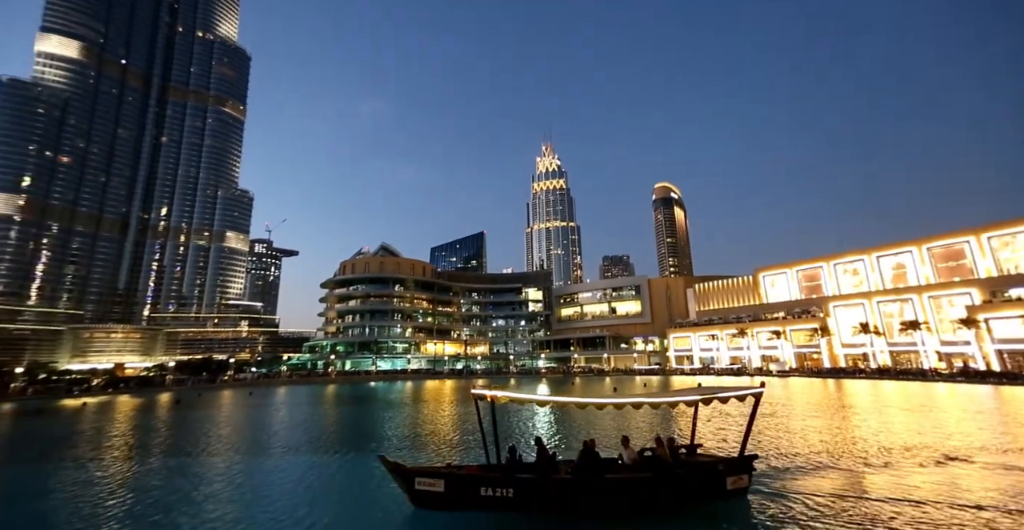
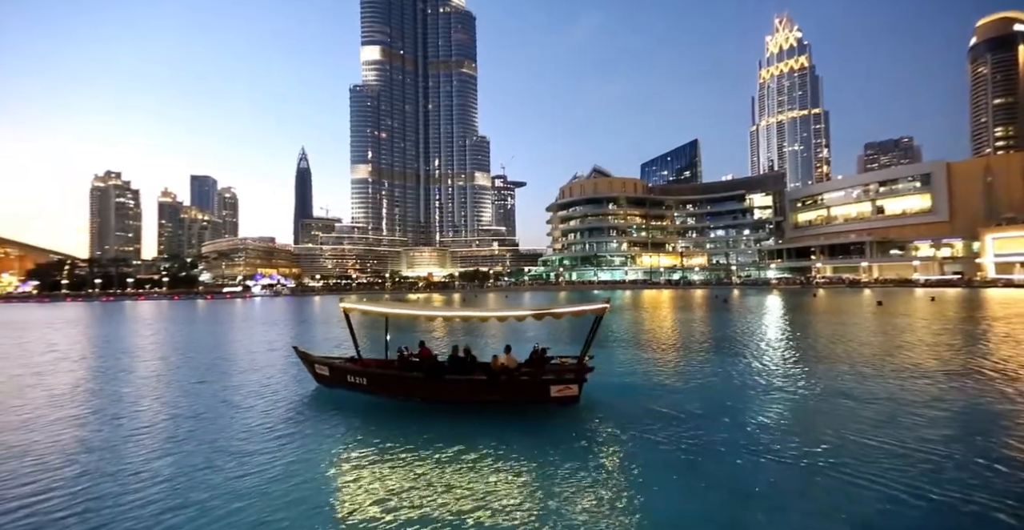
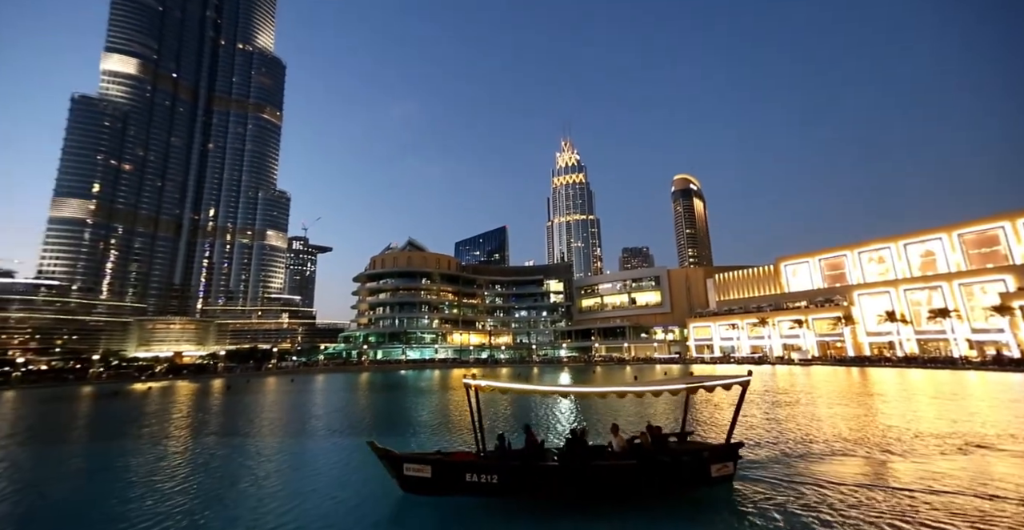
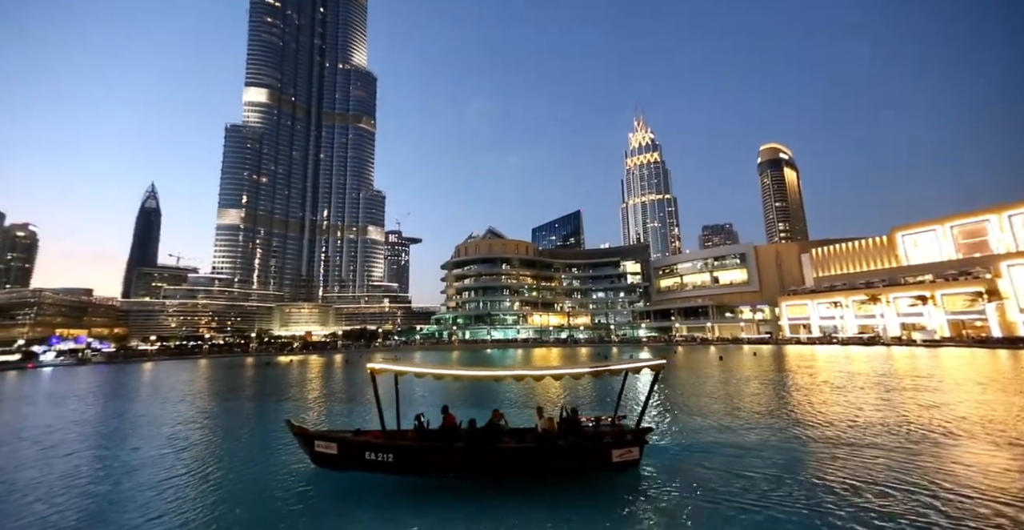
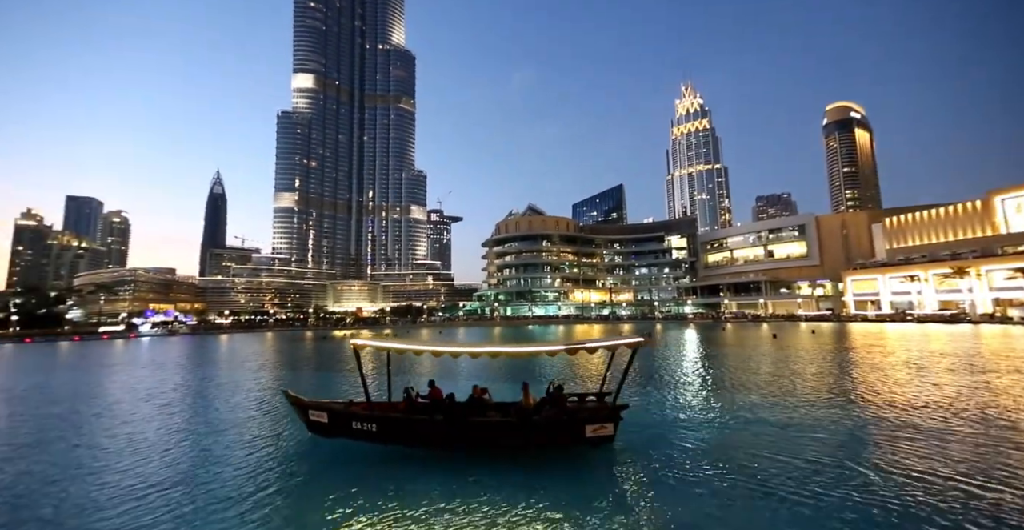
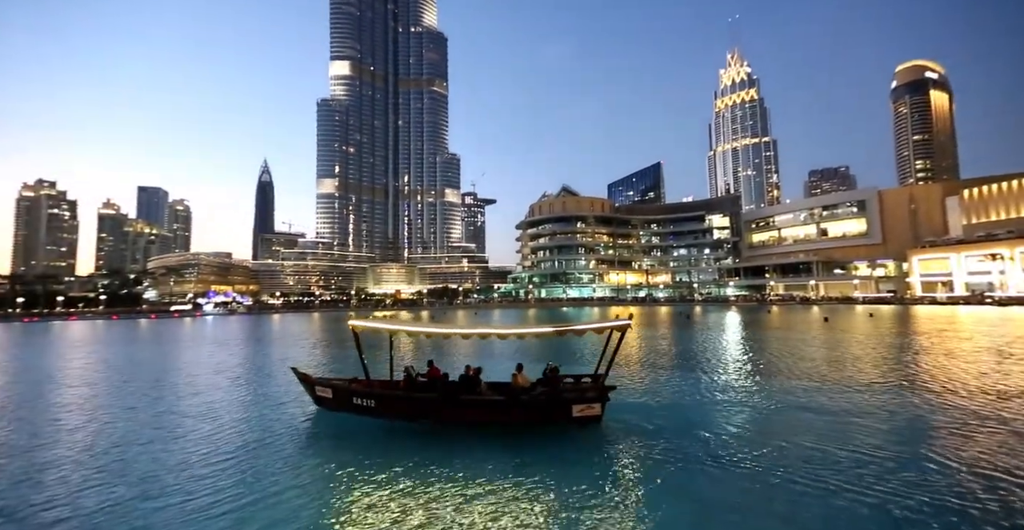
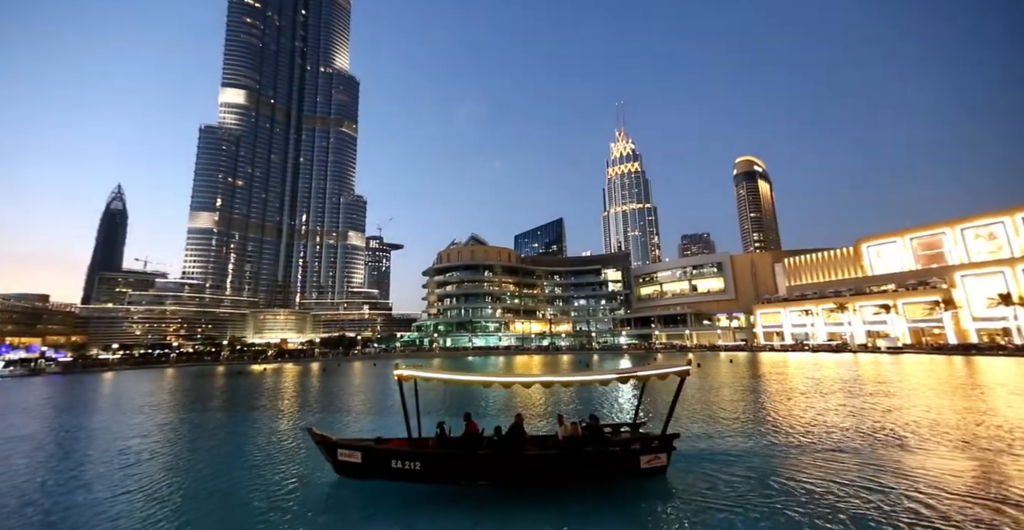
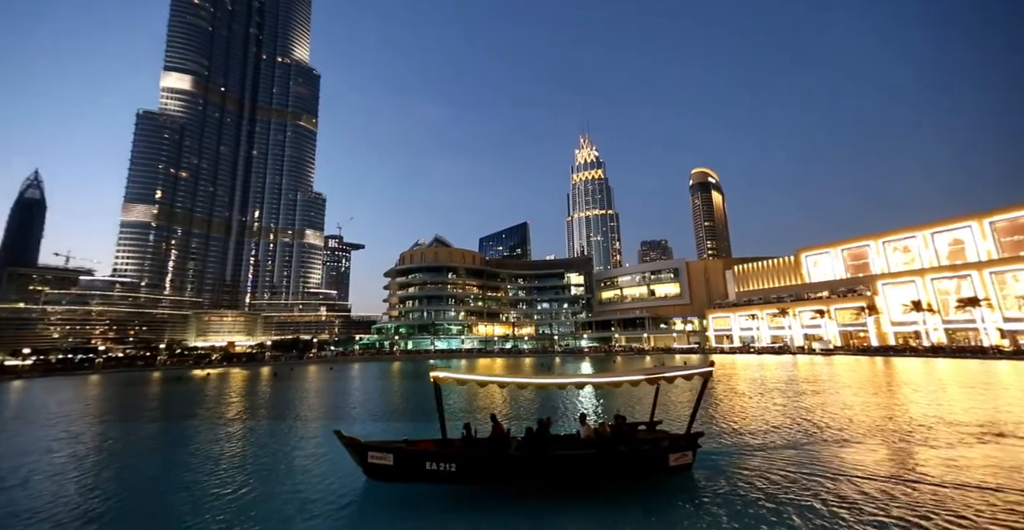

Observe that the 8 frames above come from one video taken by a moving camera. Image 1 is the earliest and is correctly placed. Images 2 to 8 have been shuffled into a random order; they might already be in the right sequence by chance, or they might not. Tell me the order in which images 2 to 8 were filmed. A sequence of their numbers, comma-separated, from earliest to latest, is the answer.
3, 8, 7, 4, 5, 6, 2
